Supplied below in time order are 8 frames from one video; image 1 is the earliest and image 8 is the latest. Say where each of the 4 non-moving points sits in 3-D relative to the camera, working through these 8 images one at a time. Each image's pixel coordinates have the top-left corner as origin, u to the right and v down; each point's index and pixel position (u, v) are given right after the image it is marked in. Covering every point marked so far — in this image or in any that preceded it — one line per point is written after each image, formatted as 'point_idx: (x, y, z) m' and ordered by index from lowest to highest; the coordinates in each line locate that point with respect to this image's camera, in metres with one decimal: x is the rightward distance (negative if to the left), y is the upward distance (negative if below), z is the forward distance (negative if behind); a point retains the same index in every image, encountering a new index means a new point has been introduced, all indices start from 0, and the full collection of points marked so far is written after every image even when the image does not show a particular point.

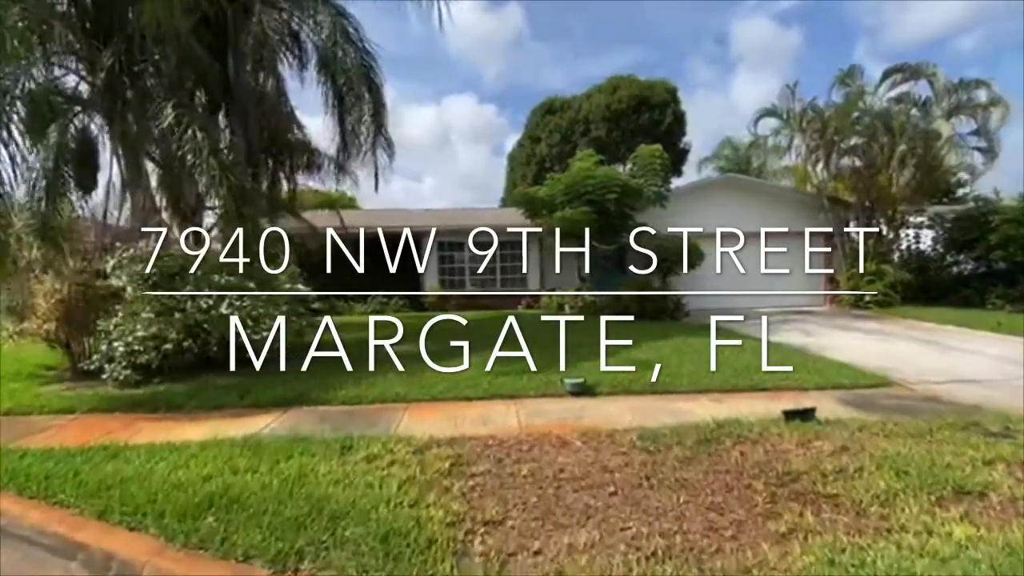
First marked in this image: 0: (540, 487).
0: (+0.3, -1.9, +4.8) m
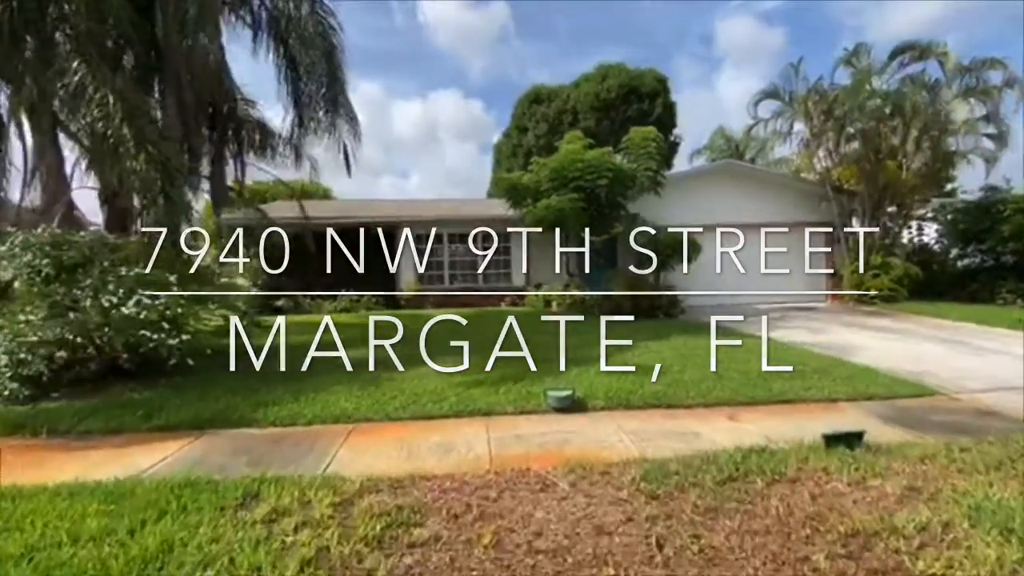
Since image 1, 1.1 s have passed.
0: (0.0, -1.9, +3.3) m
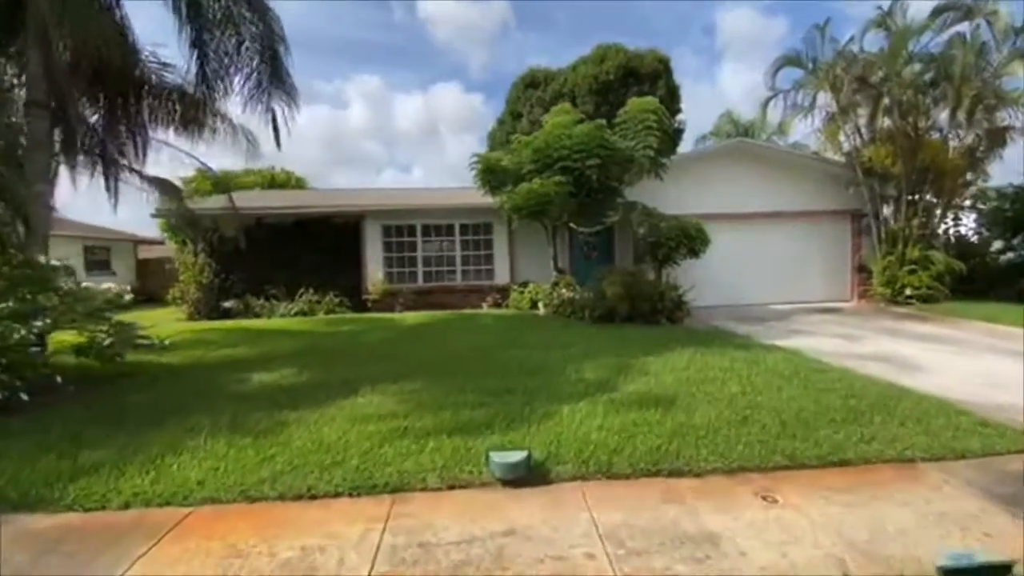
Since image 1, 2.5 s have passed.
0: (-0.7, -2.0, +1.1) m
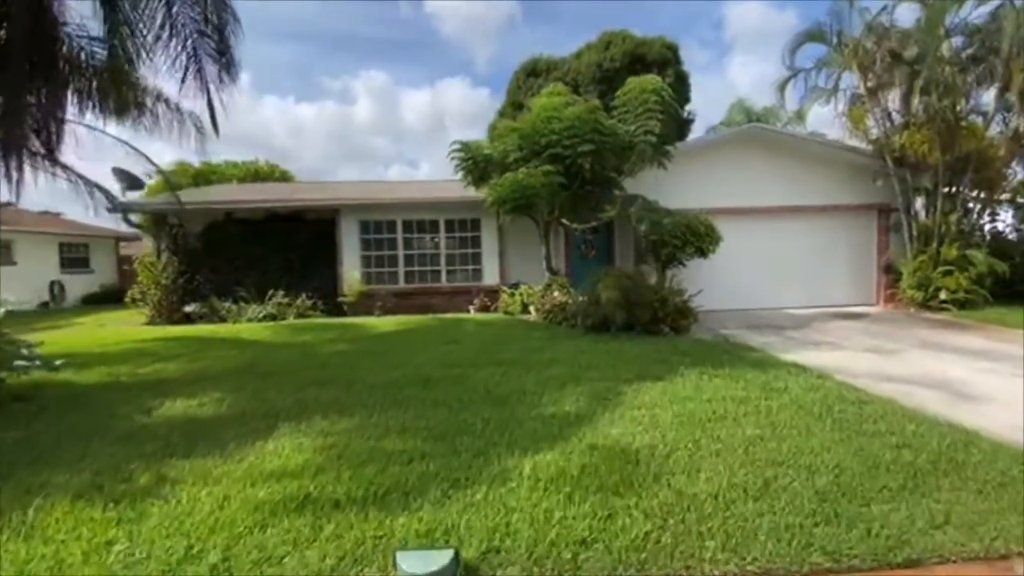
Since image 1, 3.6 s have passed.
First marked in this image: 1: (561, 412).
0: (-1.3, -2.2, -0.2) m
1: (+0.6, -1.4, +5.7) m
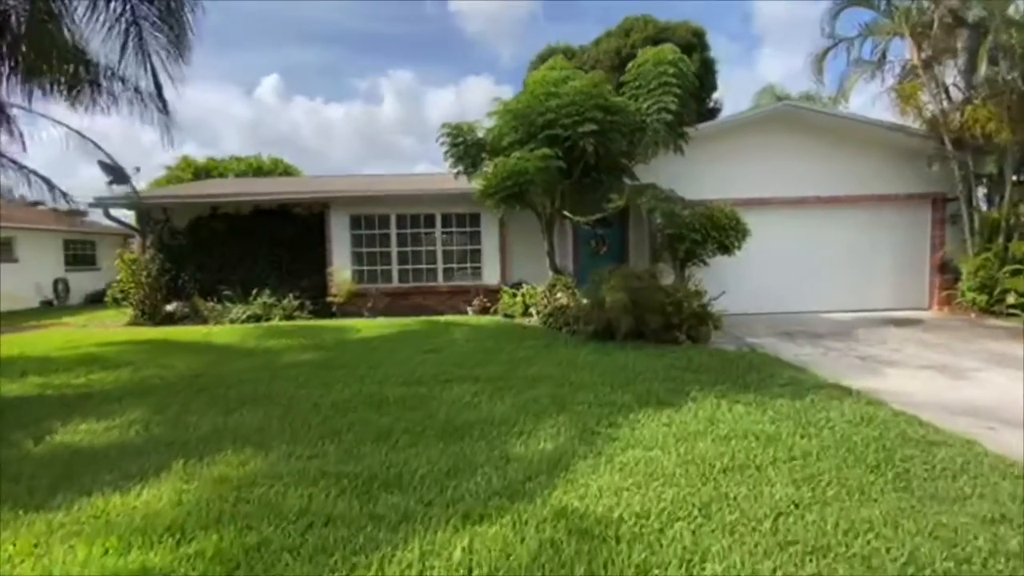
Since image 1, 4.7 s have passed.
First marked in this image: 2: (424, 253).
0: (-2.0, -2.3, -1.4) m
1: (+0.2, -1.5, +4.4) m
2: (-2.4, +1.0, +13.7) m
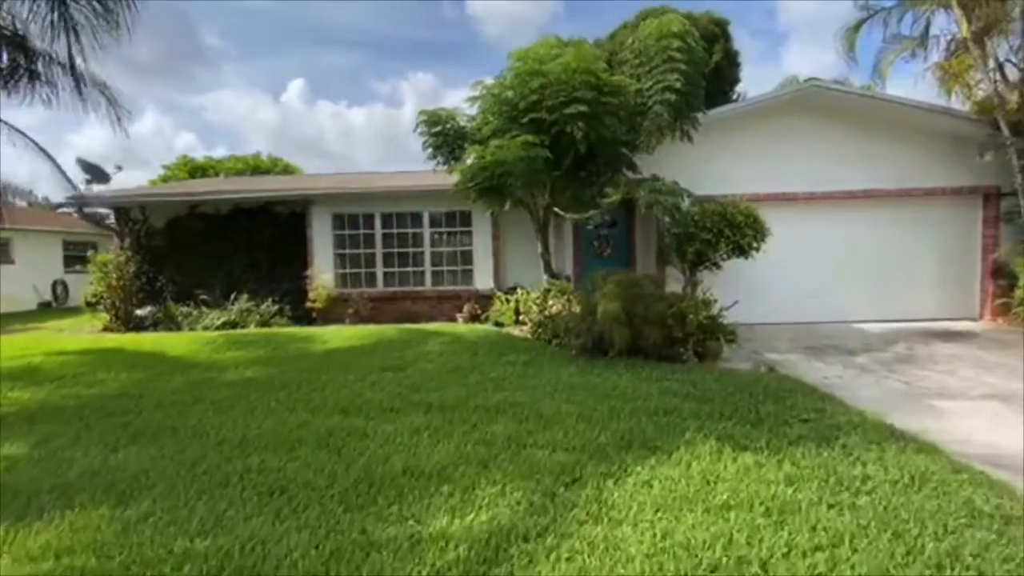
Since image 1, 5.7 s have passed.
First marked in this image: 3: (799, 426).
0: (-2.8, -2.4, -2.4) m
1: (-0.4, -1.6, +3.3) m
2: (-2.6, +0.9, +12.6) m
3: (+2.8, -1.4, +4.9) m
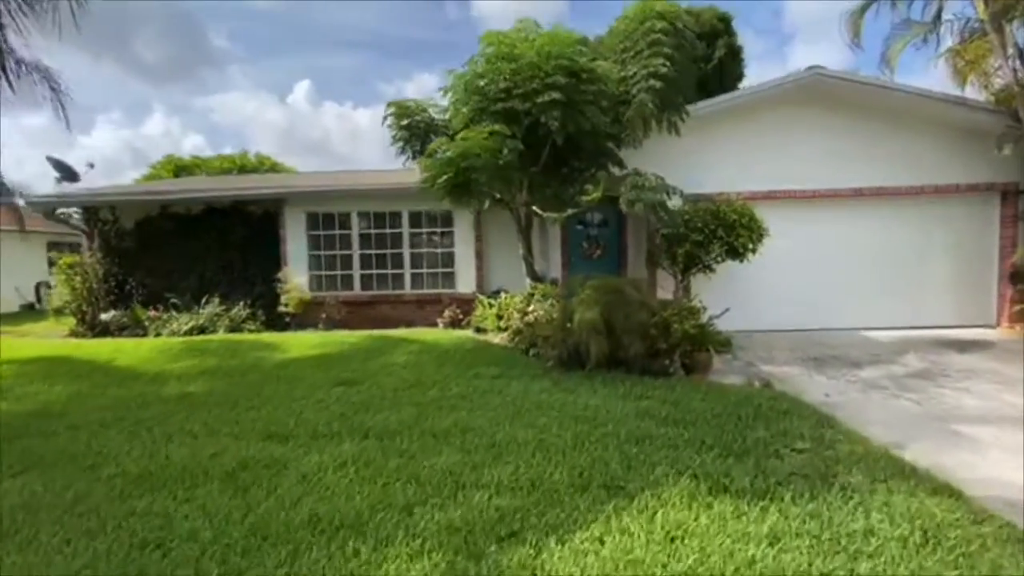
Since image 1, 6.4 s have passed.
0: (-3.4, -2.4, -3.1) m
1: (-0.9, -1.7, +2.6) m
2: (-3.0, +0.8, +12.0) m
3: (+2.4, -1.5, +4.1) m
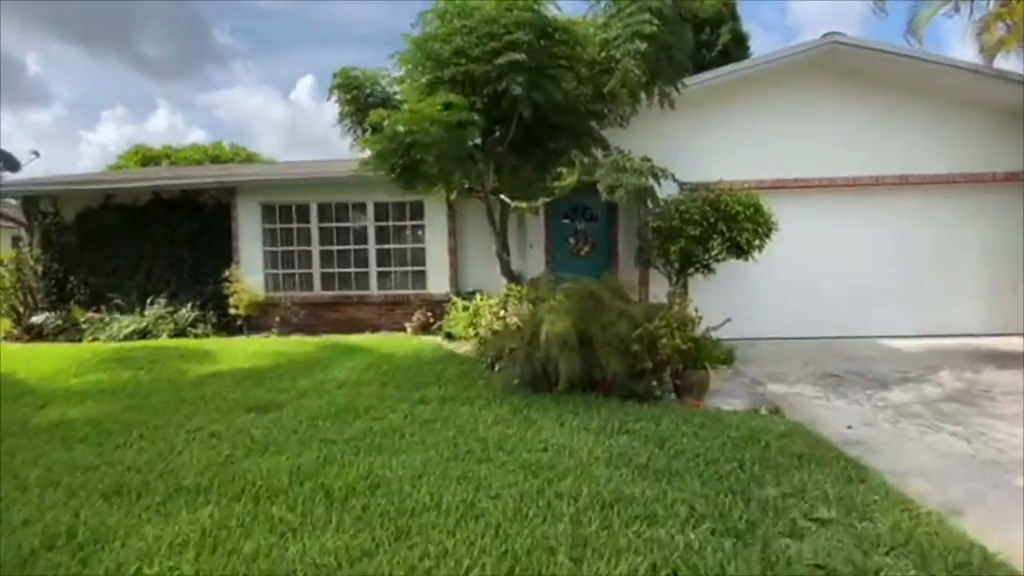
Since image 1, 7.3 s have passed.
0: (-4.0, -2.5, -4.2) m
1: (-1.4, -1.7, +1.4) m
2: (-3.4, +0.8, +10.8) m
3: (+1.8, -1.5, +2.9) m
